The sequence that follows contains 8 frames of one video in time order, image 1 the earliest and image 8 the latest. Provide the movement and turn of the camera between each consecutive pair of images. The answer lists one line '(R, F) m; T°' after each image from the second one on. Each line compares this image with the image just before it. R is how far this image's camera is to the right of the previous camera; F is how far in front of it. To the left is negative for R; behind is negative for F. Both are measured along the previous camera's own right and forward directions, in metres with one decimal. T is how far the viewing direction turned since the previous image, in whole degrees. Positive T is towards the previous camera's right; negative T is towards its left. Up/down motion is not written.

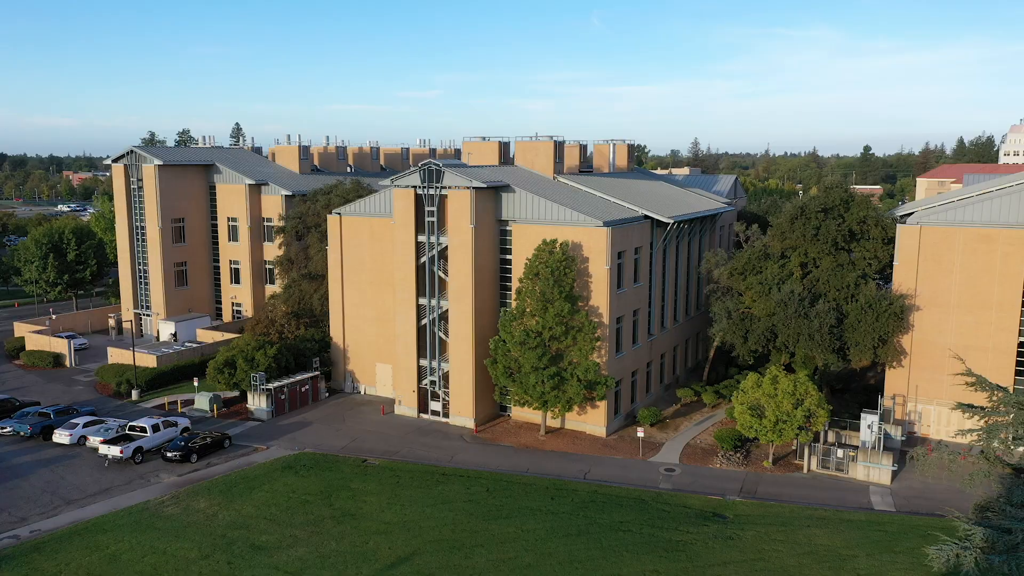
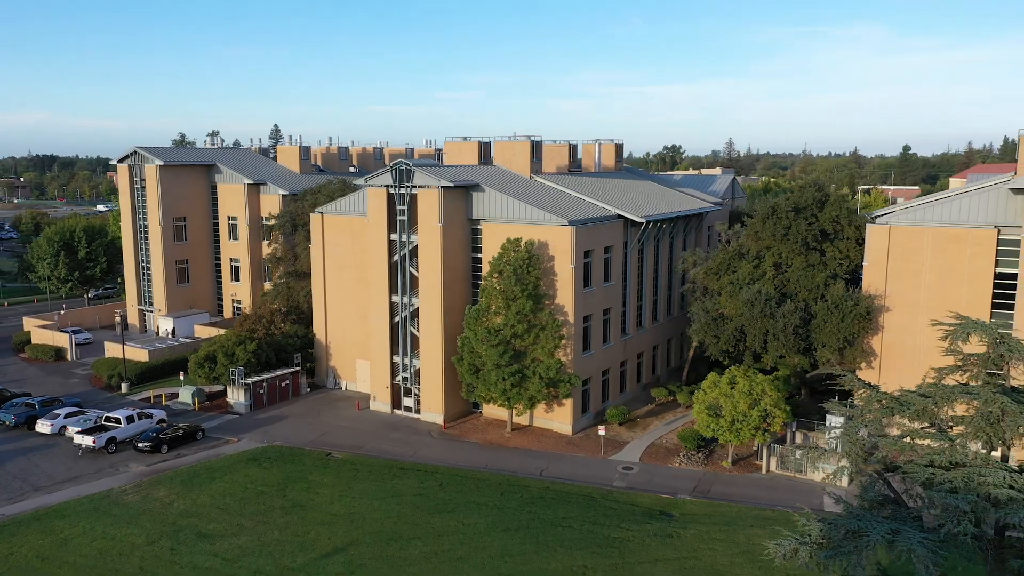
(+3.2, -0.3) m; -3°
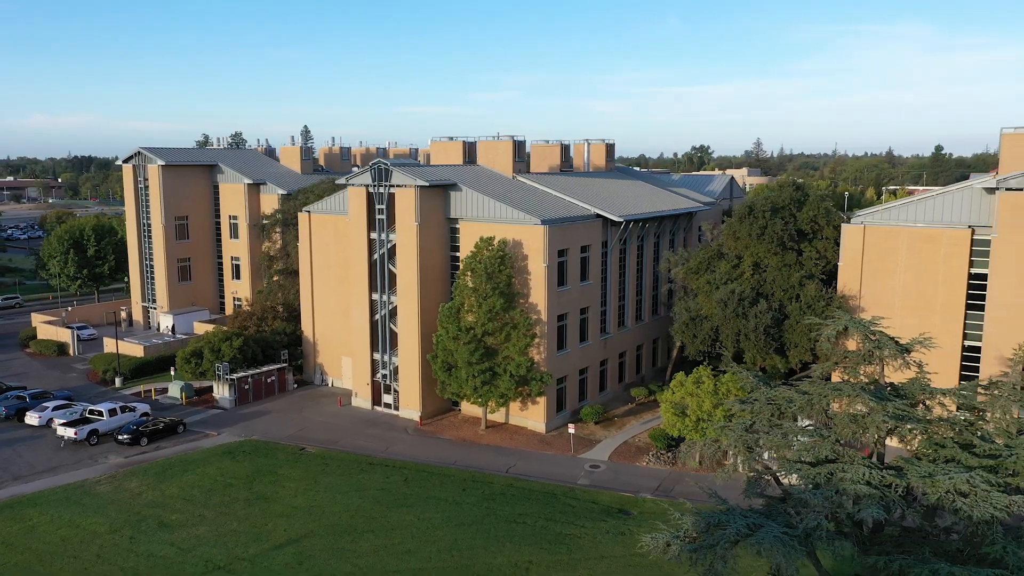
(+2.5, -0.2) m; -2°
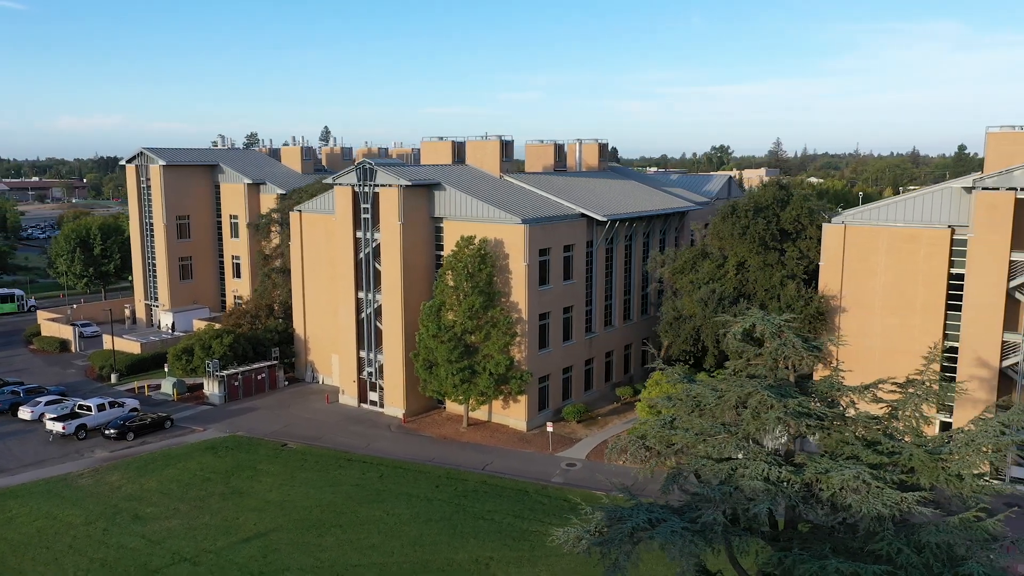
(+1.8, -0.2) m; -1°
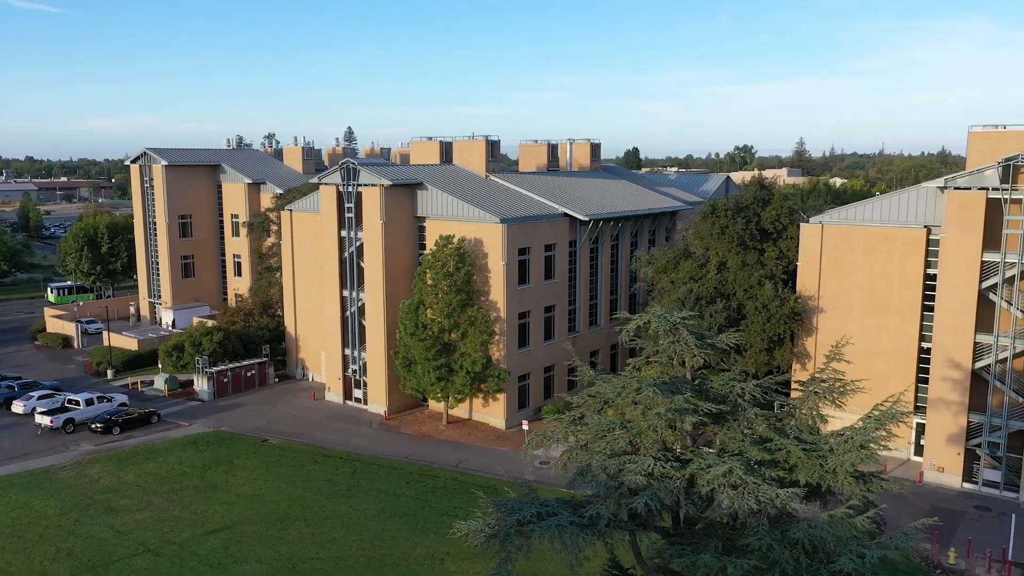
(+2.0, -0.2) m; -2°
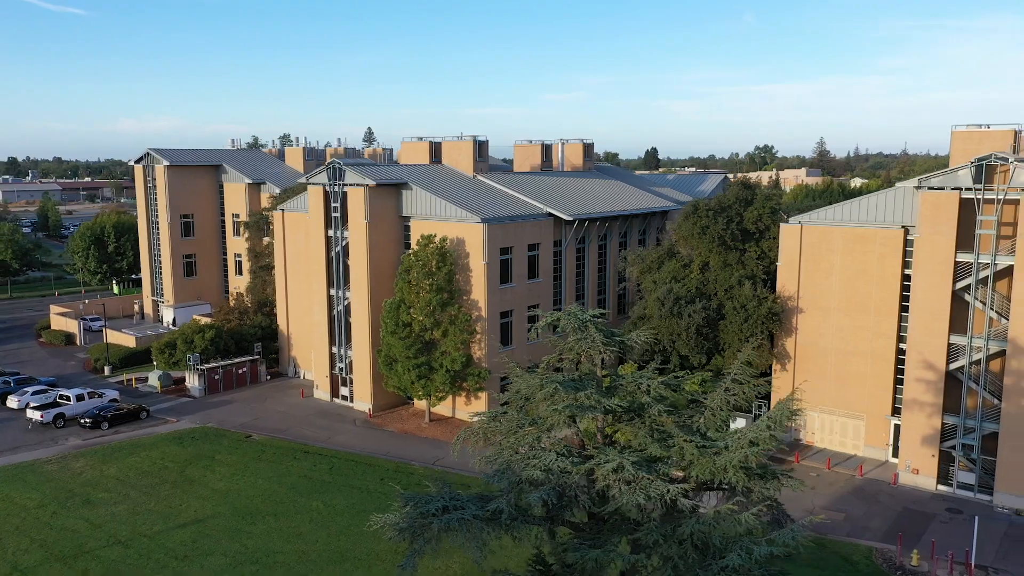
(+1.8, -0.2) m; -1°
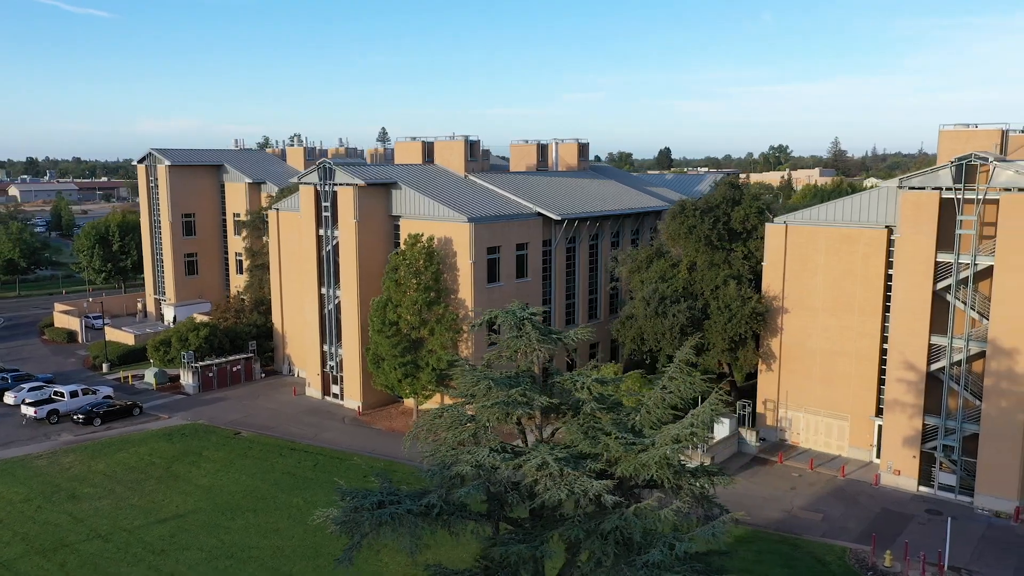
(+1.3, -0.1) m; -1°
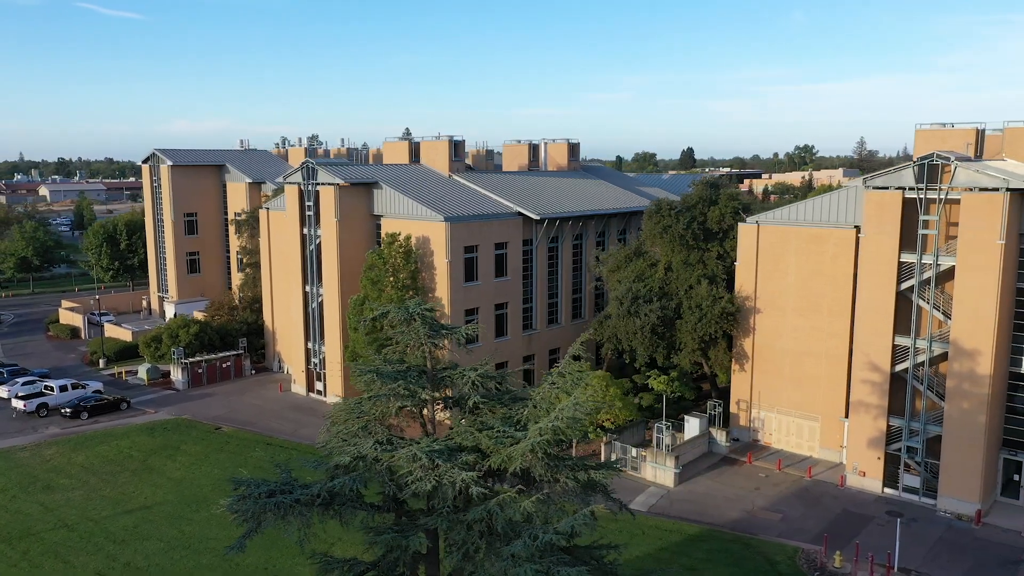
(+2.3, -0.2) m; -2°
